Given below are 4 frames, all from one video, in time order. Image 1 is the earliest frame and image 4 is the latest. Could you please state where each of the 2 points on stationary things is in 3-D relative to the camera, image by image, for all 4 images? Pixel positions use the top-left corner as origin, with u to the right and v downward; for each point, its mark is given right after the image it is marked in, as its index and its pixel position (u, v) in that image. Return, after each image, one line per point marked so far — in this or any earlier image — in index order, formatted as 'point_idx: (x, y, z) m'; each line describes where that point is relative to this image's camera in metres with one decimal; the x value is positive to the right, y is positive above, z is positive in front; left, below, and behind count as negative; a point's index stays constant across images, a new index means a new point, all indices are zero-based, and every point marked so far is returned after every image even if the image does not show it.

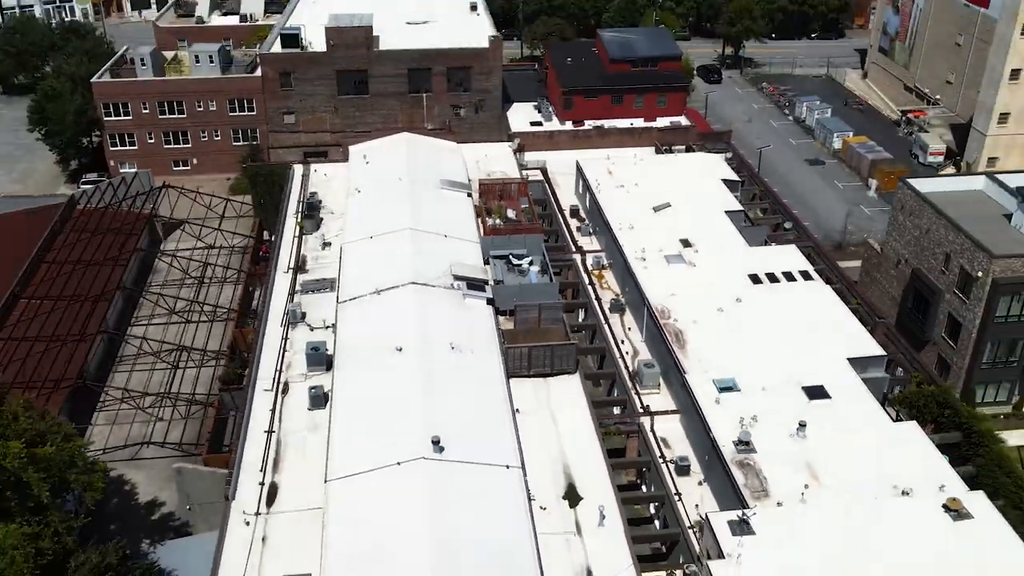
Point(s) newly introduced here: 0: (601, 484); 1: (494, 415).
0: (+0.9, -2.1, +10.8) m
1: (-0.2, -1.4, +11.2) m
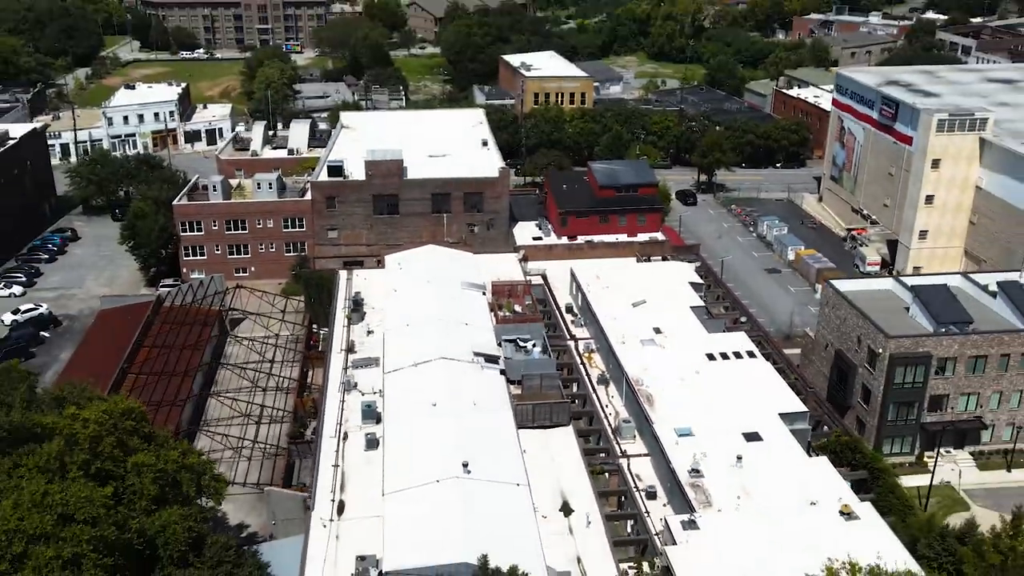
0: (+1.1, -3.0, +14.4) m
1: (-0.1, -2.4, +14.9) m
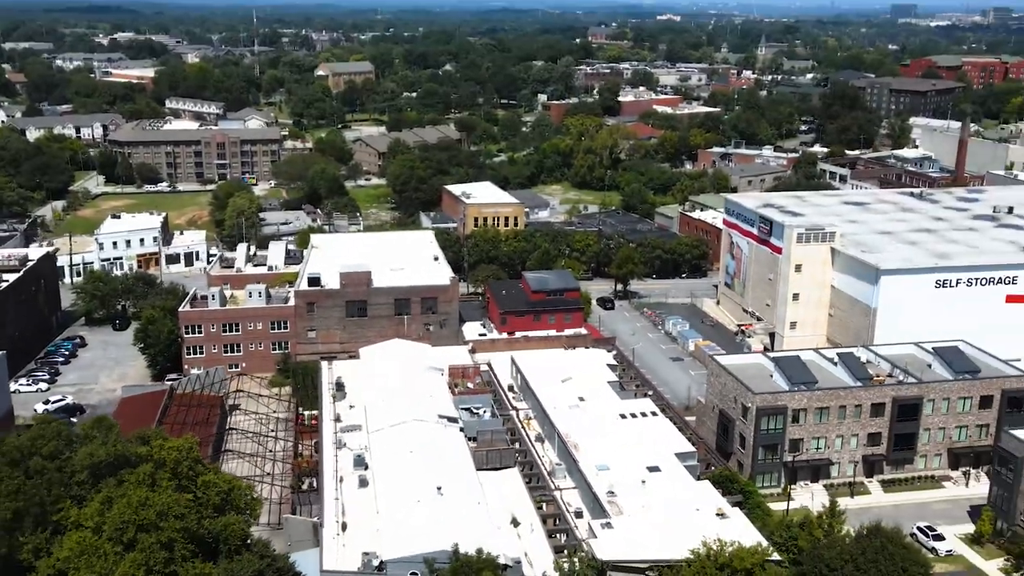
0: (+0.4, -4.3, +19.1) m
1: (-0.8, -3.7, +19.6) m
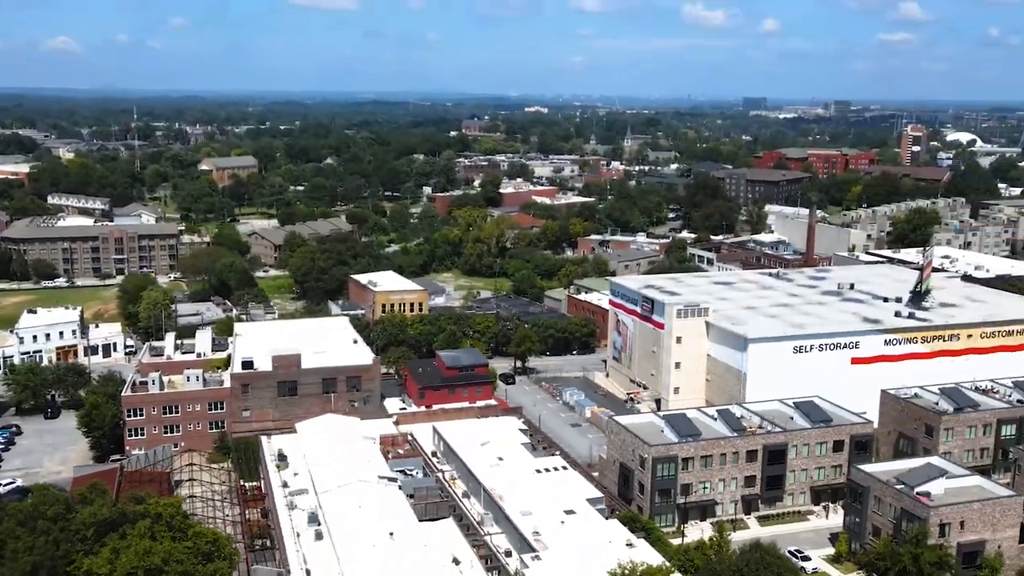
0: (-0.9, -5.9, +22.2) m
1: (-2.2, -5.4, +22.6) m
